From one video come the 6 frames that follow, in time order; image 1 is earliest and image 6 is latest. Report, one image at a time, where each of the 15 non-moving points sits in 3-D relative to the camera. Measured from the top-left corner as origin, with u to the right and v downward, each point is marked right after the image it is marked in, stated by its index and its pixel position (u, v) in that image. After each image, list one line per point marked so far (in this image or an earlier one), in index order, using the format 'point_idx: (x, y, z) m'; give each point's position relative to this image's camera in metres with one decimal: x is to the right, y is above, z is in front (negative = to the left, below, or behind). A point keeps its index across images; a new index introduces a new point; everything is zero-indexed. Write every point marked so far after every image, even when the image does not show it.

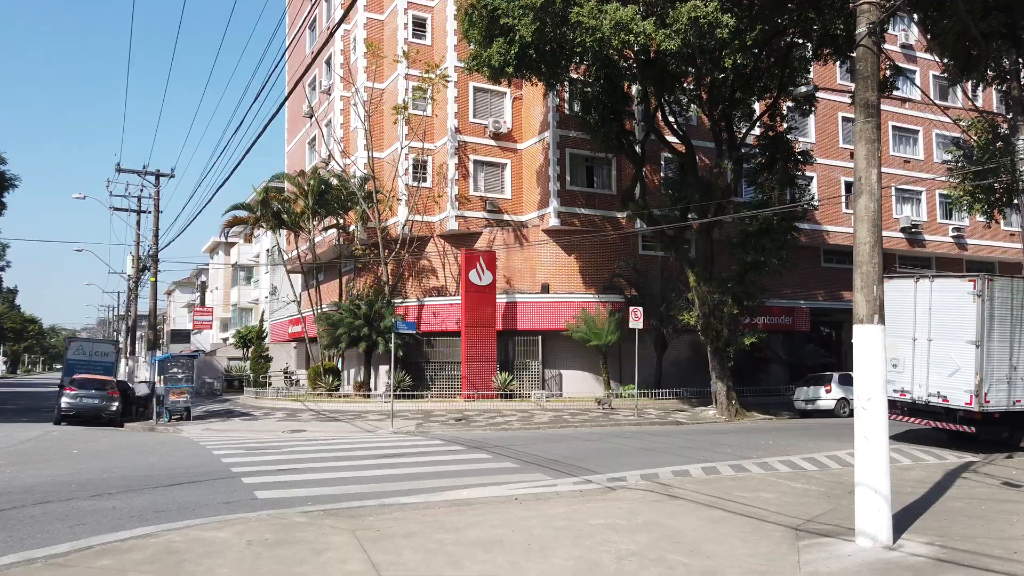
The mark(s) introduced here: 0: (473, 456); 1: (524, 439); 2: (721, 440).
0: (-0.7, -2.9, +13.1) m
1: (+0.3, -3.2, +16.3) m
2: (+4.5, -3.3, +16.2) m
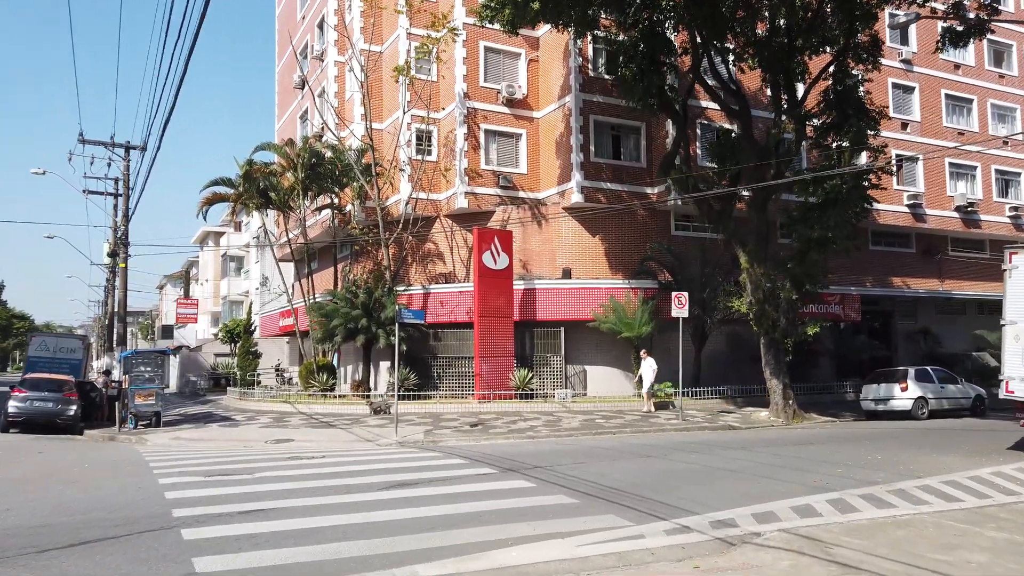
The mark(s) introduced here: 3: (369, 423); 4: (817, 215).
0: (0.0, -2.5, +9.8) m
1: (+0.9, -2.8, +13.0) m
2: (+5.2, -2.8, +12.8) m
3: (-3.7, -3.5, +19.6) m
4: (+8.0, +1.9, +19.8) m
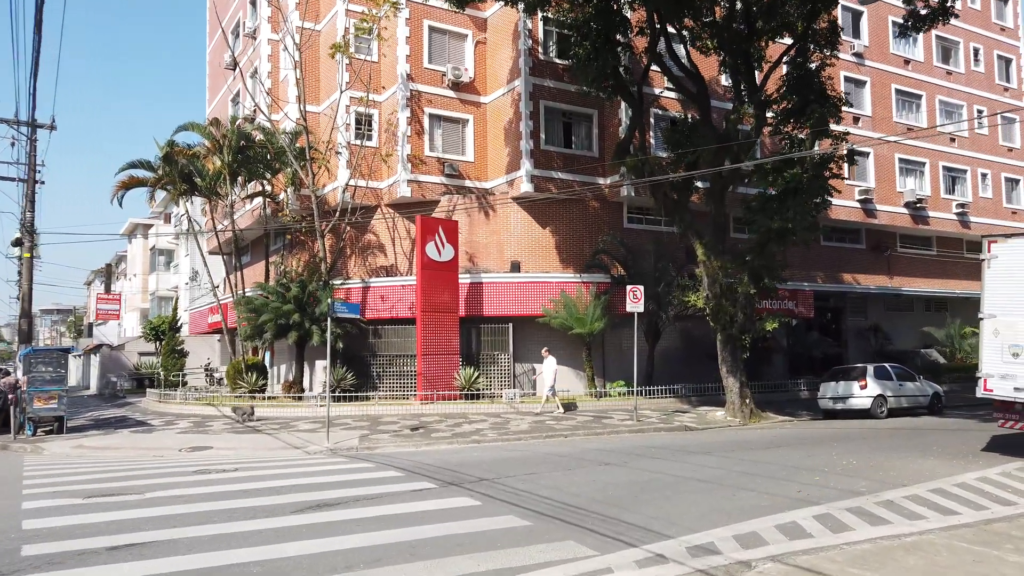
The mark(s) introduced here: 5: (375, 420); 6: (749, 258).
0: (-0.7, -2.4, +8.4) m
1: (0.0, -2.7, +11.7) m
2: (+4.3, -2.7, +11.8) m
3: (-5.0, -3.3, +17.9) m
4: (+6.6, +2.1, +19.0) m
5: (-3.4, -3.3, +18.8) m
6: (+6.1, +0.8, +19.5) m
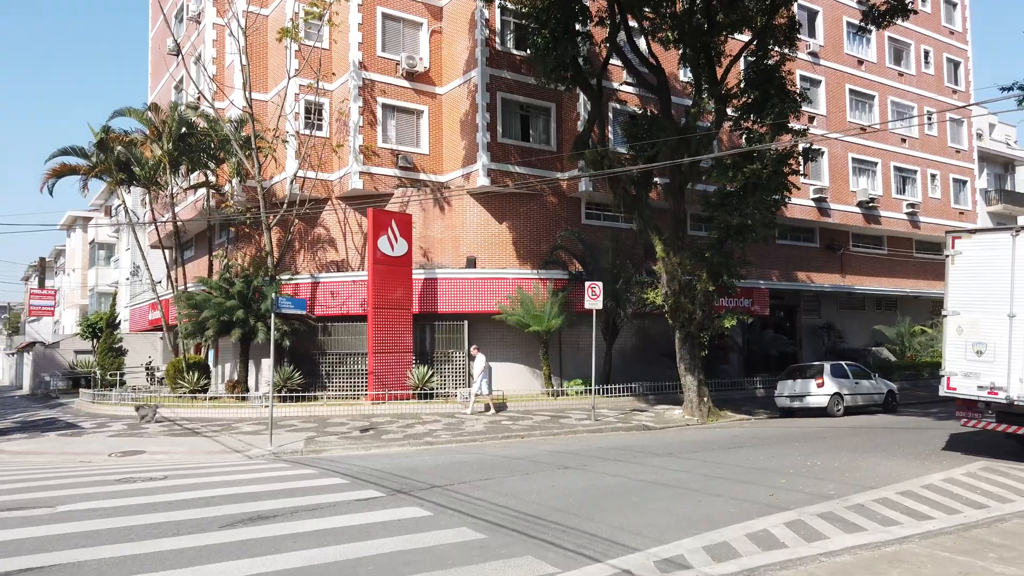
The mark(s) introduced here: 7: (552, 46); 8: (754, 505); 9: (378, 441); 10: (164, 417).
0: (-1.1, -2.3, +7.8) m
1: (-0.7, -2.6, +11.0) m
2: (+3.6, -2.6, +11.4) m
3: (-6.1, -3.2, +17.0) m
4: (+5.6, +2.1, +18.7) m
5: (-4.5, -3.2, +18.0) m
6: (+5.0, +0.8, +19.2) m
7: (+1.0, +6.0, +18.7) m
8: (+2.6, -2.3, +8.1) m
9: (-2.6, -3.0, +14.7) m
10: (-9.0, -3.3, +19.5) m
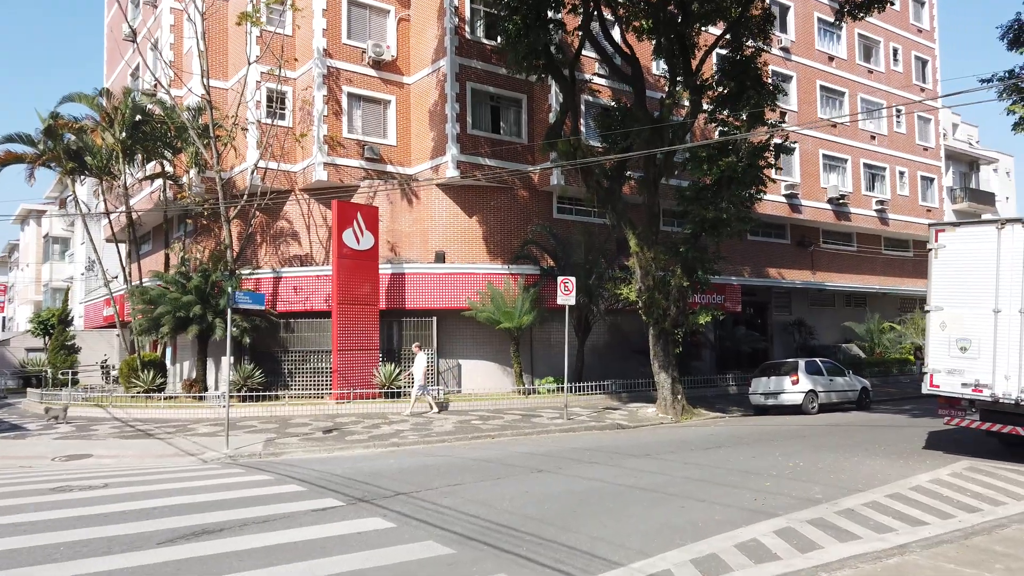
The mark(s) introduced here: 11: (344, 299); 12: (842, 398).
0: (-1.4, -2.2, +7.1) m
1: (-1.1, -2.5, +10.4) m
2: (+3.2, -2.5, +11.0) m
3: (-6.7, -3.1, +16.2) m
4: (+4.8, +2.2, +18.3) m
5: (-5.2, -3.1, +17.2) m
6: (+4.3, +1.0, +18.8) m
7: (+0.3, +6.1, +18.1) m
8: (+2.3, -2.3, +7.7) m
9: (-3.2, -2.9, +14.0) m
10: (-9.7, -3.2, +18.6) m
11: (-4.4, -0.3, +19.8) m
12: (+8.7, -2.9, +19.9) m
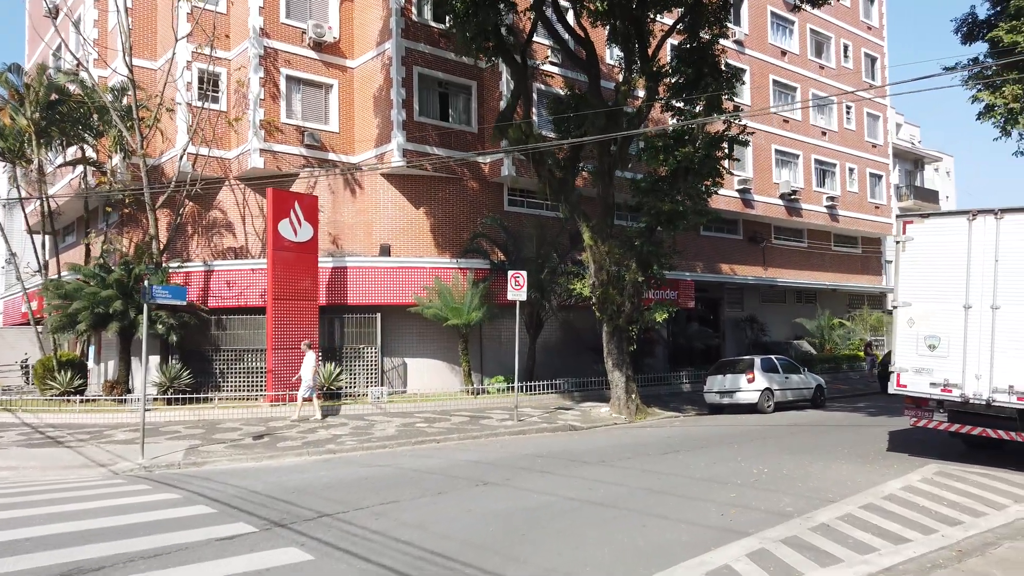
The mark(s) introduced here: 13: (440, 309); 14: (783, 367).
0: (-1.9, -2.1, +6.1) m
1: (-1.8, -2.4, +9.4) m
2: (+2.4, -2.5, +10.3) m
3: (-7.8, -2.9, +14.8) m
4: (+3.6, +2.4, +17.6) m
5: (-6.3, -2.9, +15.9) m
6: (+3.0, +1.1, +18.1) m
7: (-0.9, +6.2, +17.1) m
8: (+1.8, -2.2, +6.9) m
9: (-4.1, -2.8, +12.8) m
10: (-11.0, -3.0, +17.0) m
11: (-5.7, -0.1, +18.6) m
12: (+7.4, -2.8, +19.5) m
13: (-1.8, -0.5, +19.4) m
14: (+7.0, -2.1, +19.6) m
